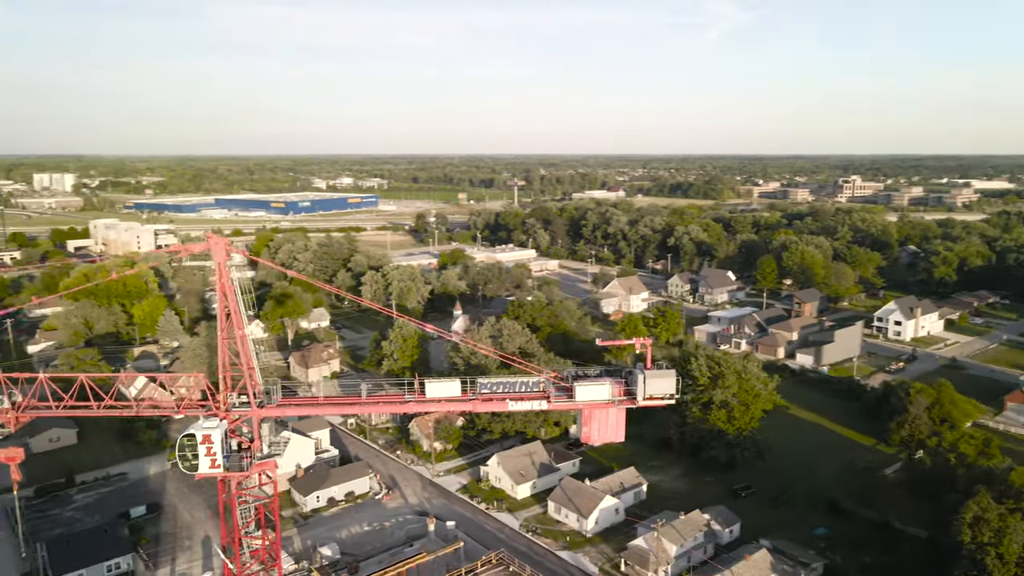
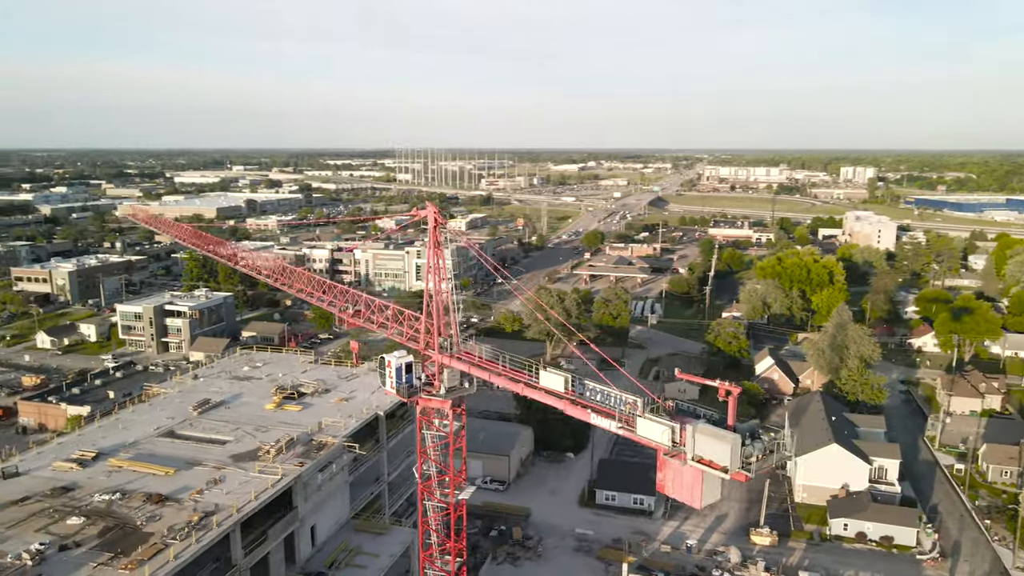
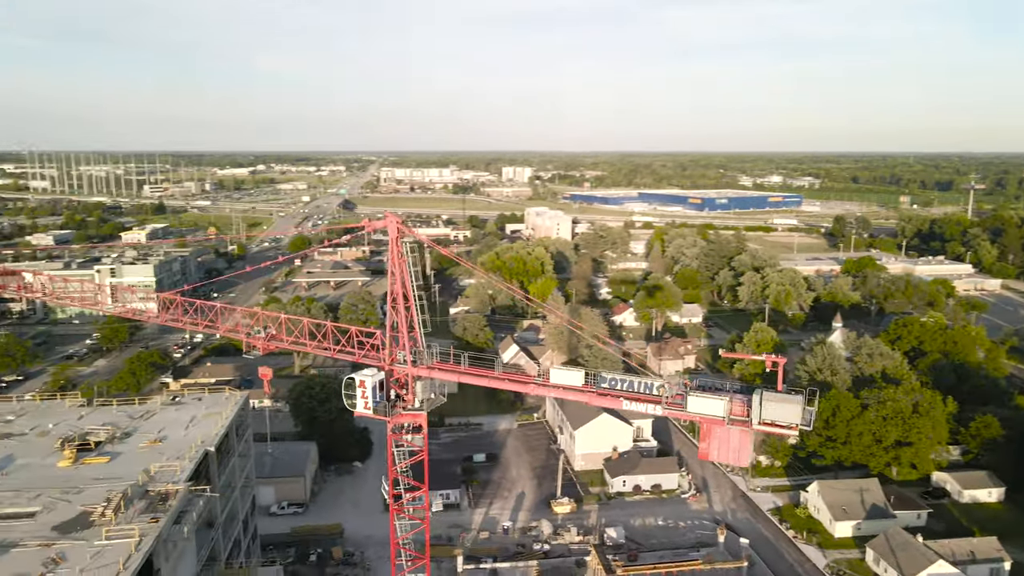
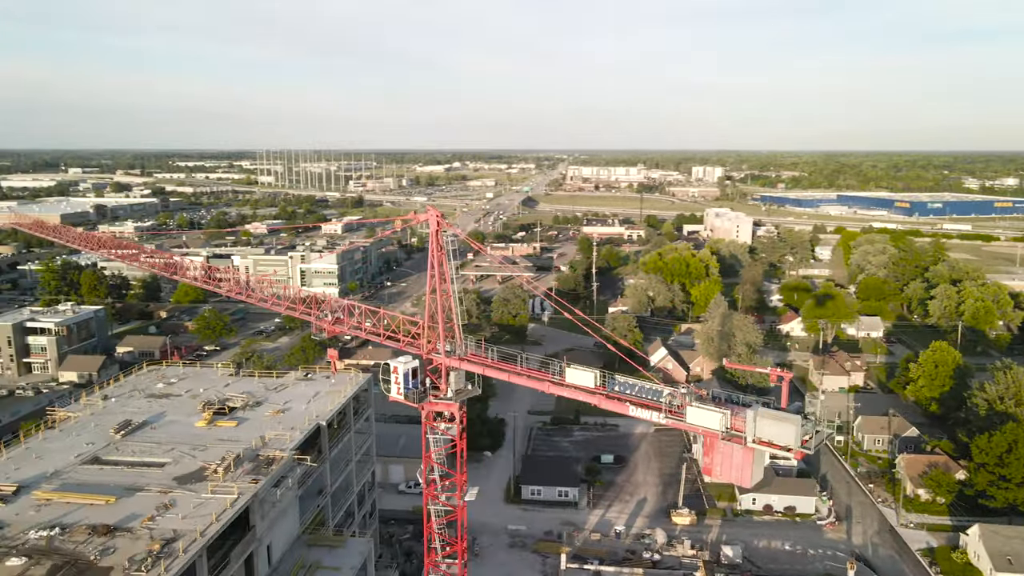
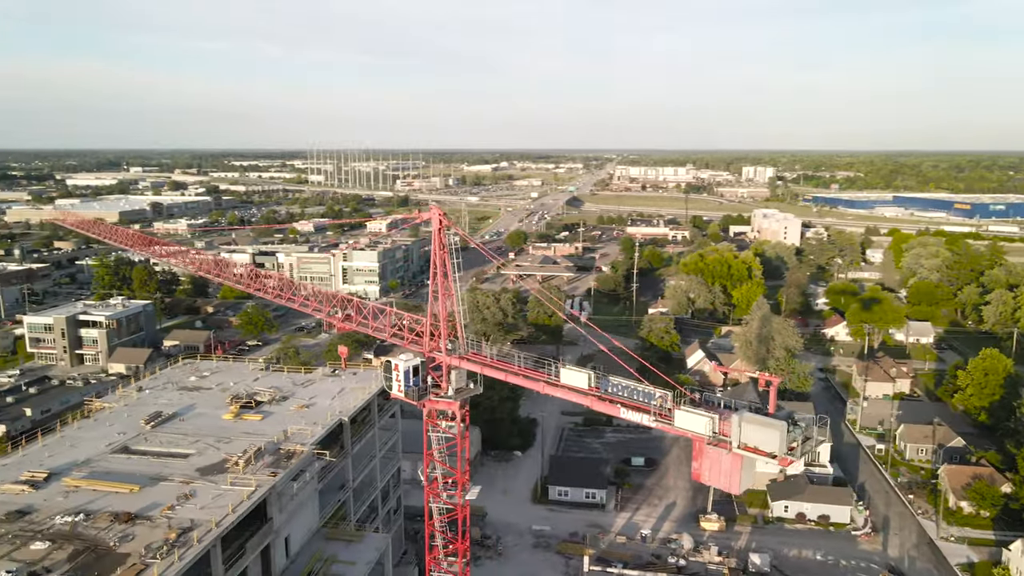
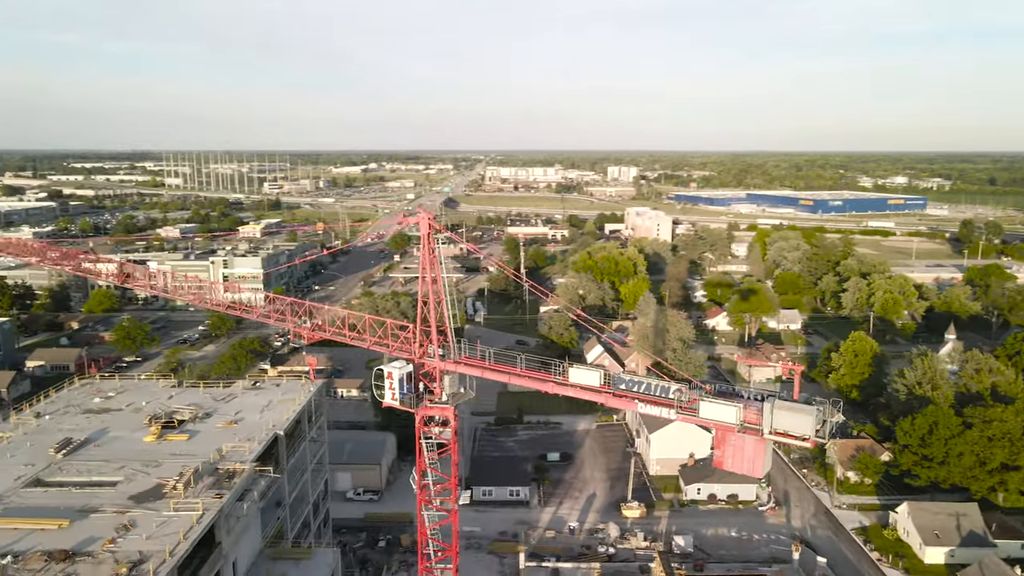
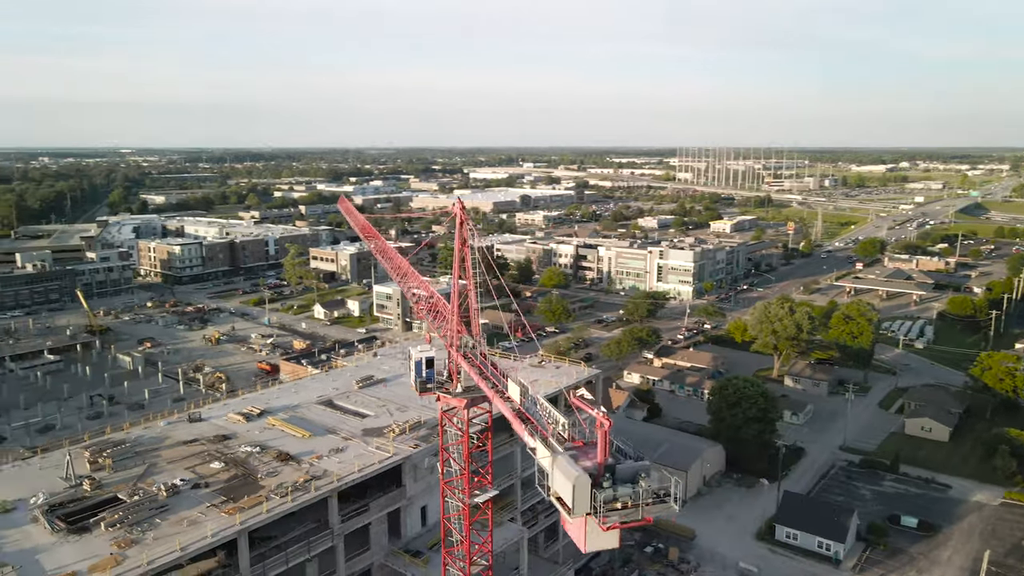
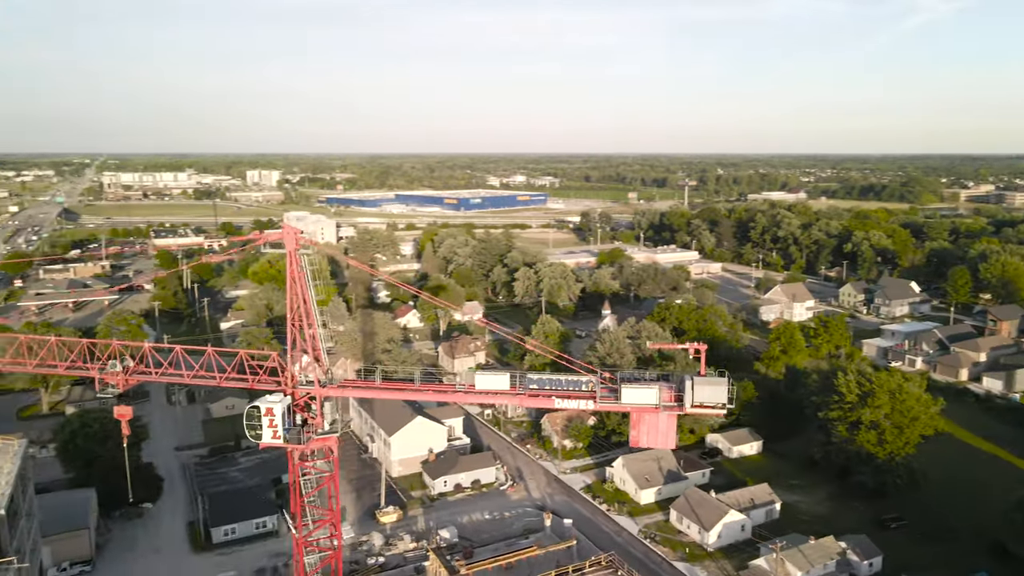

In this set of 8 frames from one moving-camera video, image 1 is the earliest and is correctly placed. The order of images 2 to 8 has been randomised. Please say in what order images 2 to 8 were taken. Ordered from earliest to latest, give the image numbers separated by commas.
8, 3, 6, 4, 5, 2, 7
